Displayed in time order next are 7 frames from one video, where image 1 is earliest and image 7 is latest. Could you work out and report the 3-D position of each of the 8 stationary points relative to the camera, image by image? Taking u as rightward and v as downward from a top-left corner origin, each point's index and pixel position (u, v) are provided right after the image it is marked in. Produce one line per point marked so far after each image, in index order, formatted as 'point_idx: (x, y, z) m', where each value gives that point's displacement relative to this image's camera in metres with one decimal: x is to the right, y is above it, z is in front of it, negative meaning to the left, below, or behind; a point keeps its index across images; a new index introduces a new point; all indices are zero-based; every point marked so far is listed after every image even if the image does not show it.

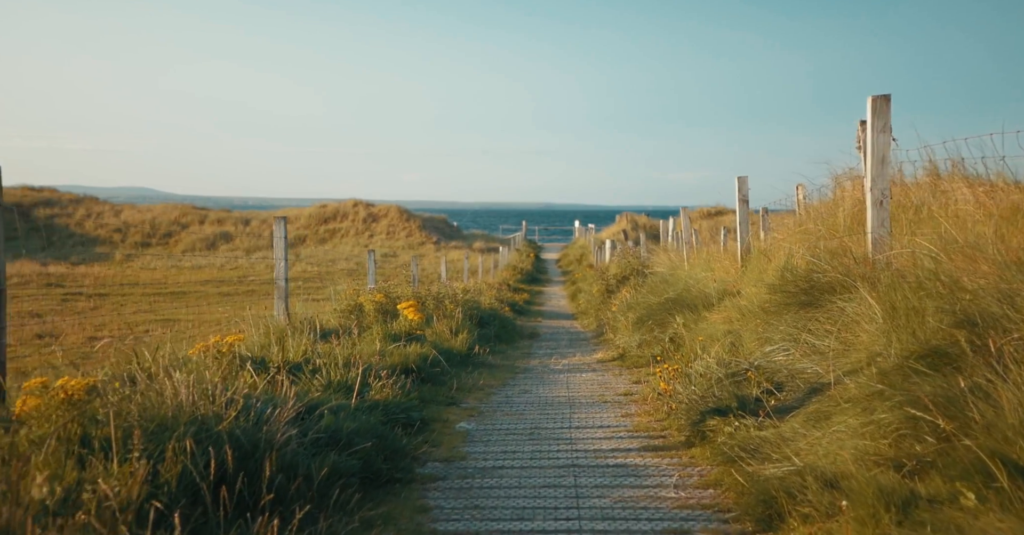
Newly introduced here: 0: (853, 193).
0: (+4.9, +1.1, +10.6) m
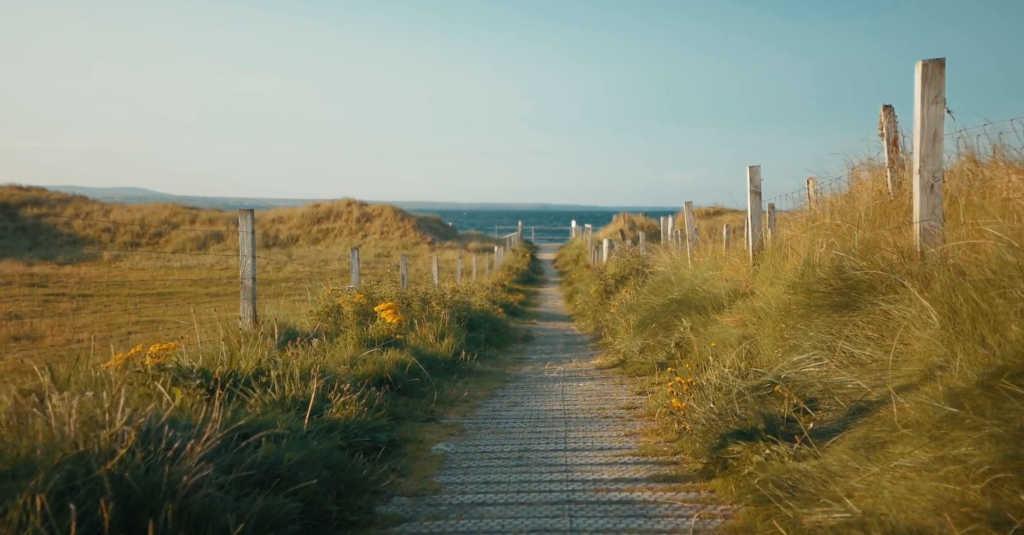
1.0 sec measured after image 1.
0: (+4.8, +1.1, +9.8) m
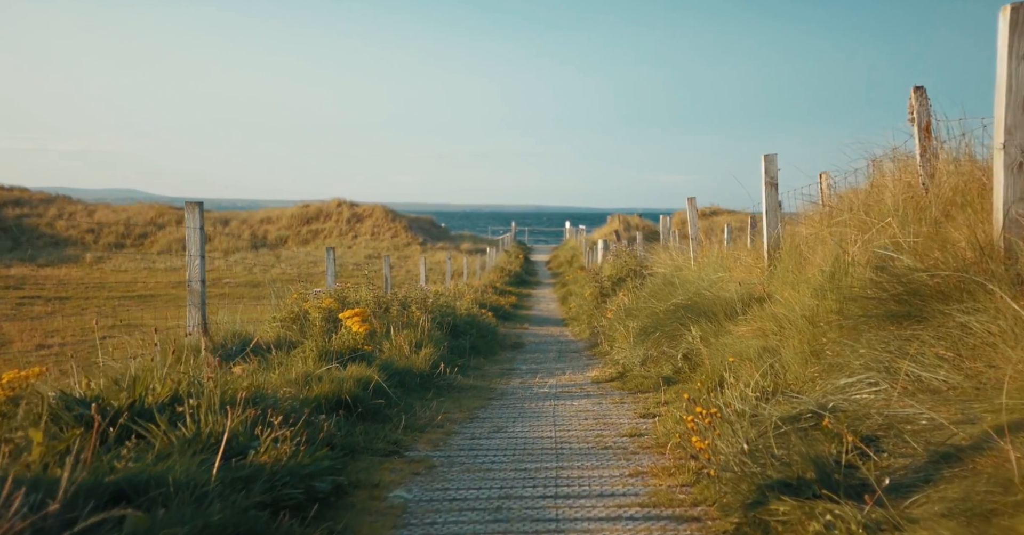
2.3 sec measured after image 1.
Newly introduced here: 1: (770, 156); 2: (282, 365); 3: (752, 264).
0: (+4.6, +1.1, +8.8) m
1: (+2.9, +1.3, +8.4) m
2: (-2.0, -0.9, +6.4) m
3: (+3.0, 0.0, +9.2) m
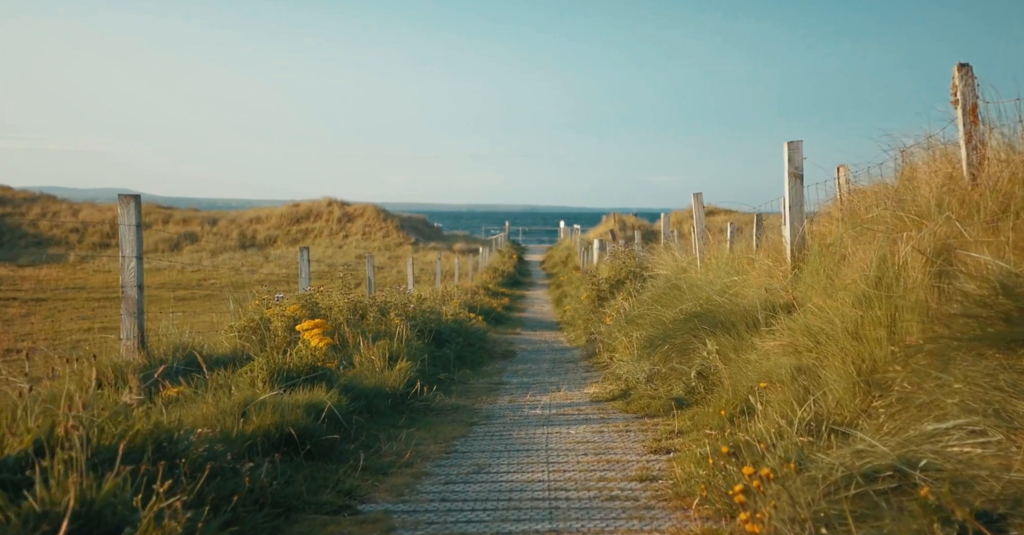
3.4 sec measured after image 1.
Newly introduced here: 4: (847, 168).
0: (+4.5, +1.0, +7.7) m
1: (+2.8, +1.2, +7.4) m
2: (-2.1, -0.9, +5.3) m
3: (+2.8, 0.0, +8.2) m
4: (+5.0, +1.5, +11.1) m
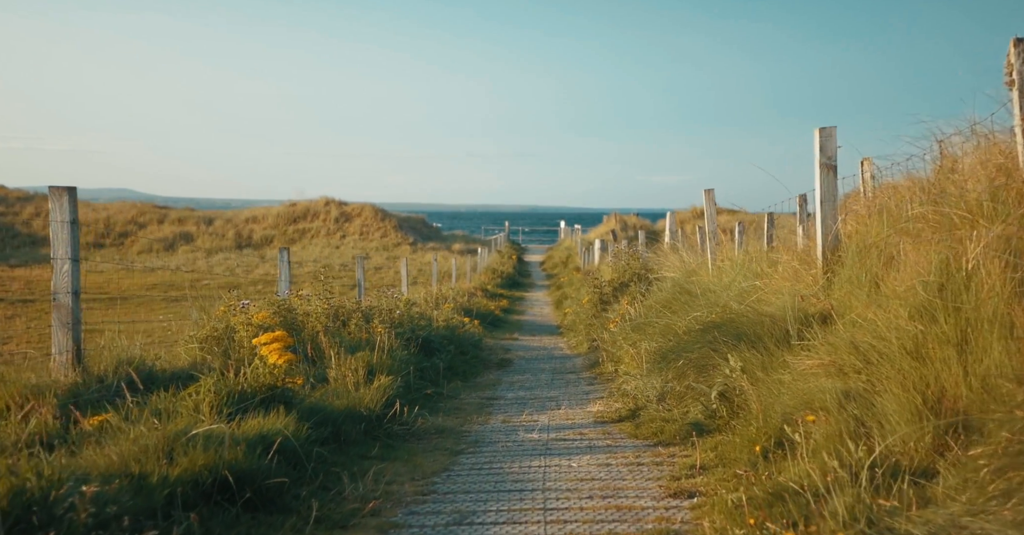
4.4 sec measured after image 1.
0: (+4.4, +1.0, +6.8) m
1: (+2.7, +1.2, +6.5) m
2: (-2.2, -0.9, +4.5) m
3: (+2.8, 0.0, +7.3) m
4: (+5.0, +1.5, +10.2) m
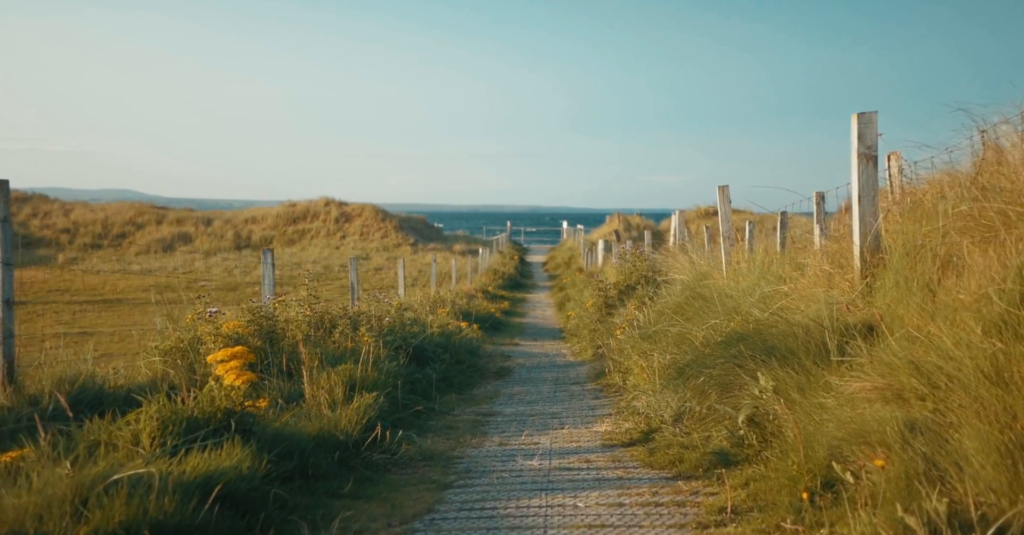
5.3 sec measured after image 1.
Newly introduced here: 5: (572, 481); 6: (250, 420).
0: (+4.4, +1.0, +6.1) m
1: (+2.7, +1.2, +5.7) m
2: (-2.2, -0.9, +3.7) m
3: (+2.8, 0.0, +6.5) m
4: (+5.0, +1.4, +9.5) m
5: (+0.4, -1.4, +4.9) m
6: (-1.7, -0.9, +4.6) m
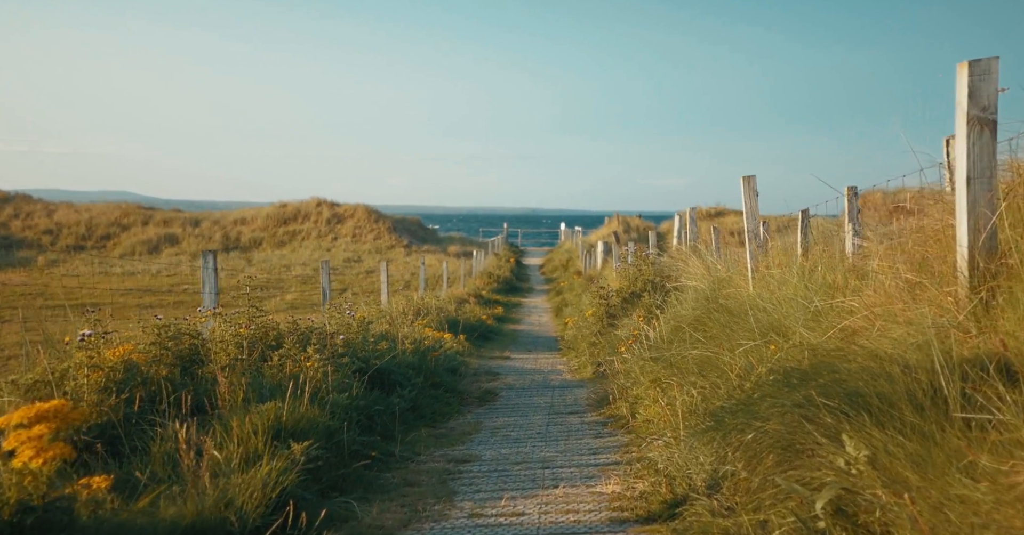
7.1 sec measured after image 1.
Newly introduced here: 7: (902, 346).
0: (+4.2, +0.9, +4.5) m
1: (+2.6, +1.1, +4.1) m
2: (-2.3, -1.0, +2.1) m
3: (+2.6, -0.1, +4.9) m
4: (+4.8, +1.4, +7.9) m
5: (+0.2, -1.5, +3.3) m
6: (-1.8, -1.0, +2.9) m
7: (+2.0, -0.4, +3.9) m
